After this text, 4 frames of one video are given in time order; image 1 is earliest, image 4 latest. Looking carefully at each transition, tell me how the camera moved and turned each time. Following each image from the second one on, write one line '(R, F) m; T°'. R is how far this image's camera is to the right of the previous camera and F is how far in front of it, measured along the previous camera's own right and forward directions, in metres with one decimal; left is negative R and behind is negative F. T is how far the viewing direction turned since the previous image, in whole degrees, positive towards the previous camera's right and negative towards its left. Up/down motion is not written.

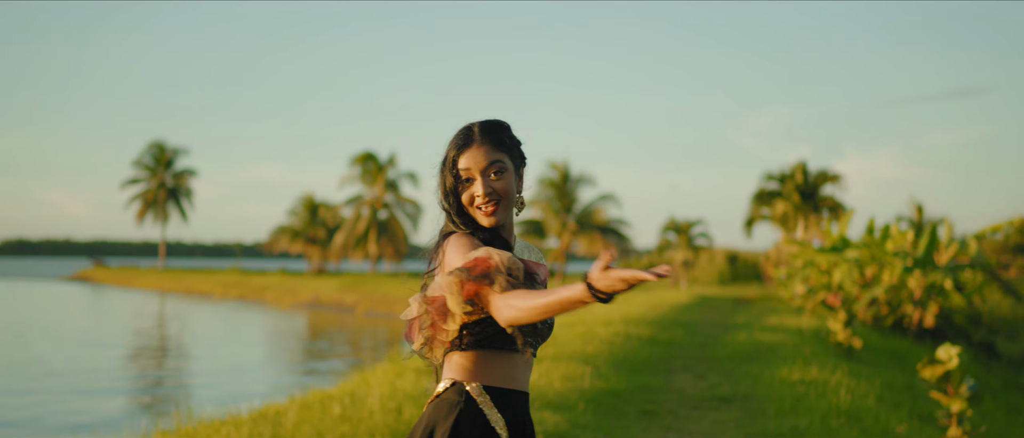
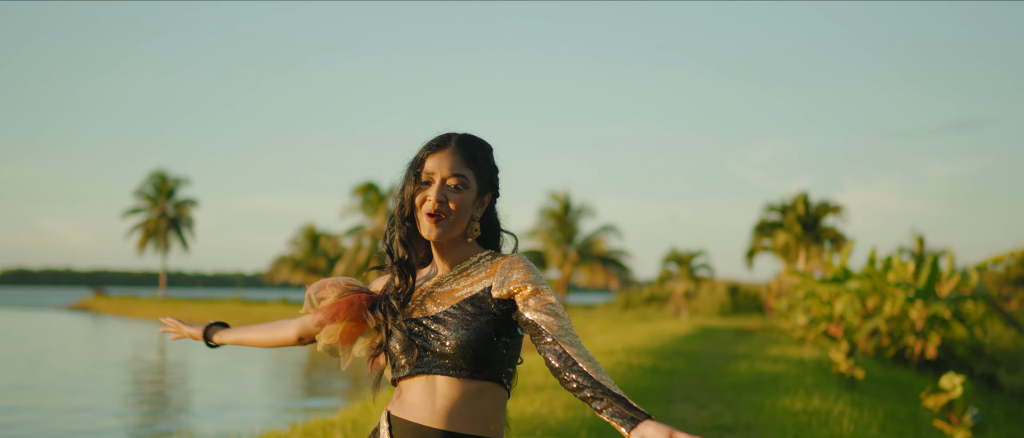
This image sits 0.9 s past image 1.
(-0.2, -0.4) m; 0°
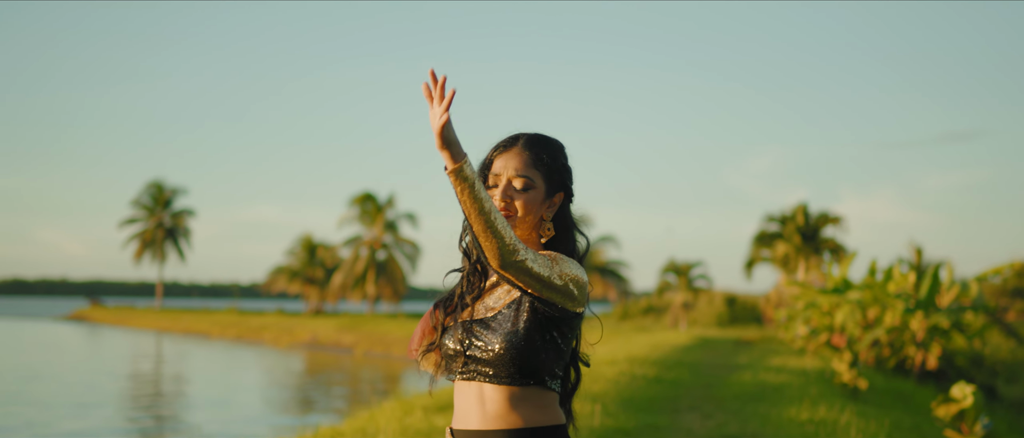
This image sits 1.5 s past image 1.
(-0.8, +1.0) m; 0°
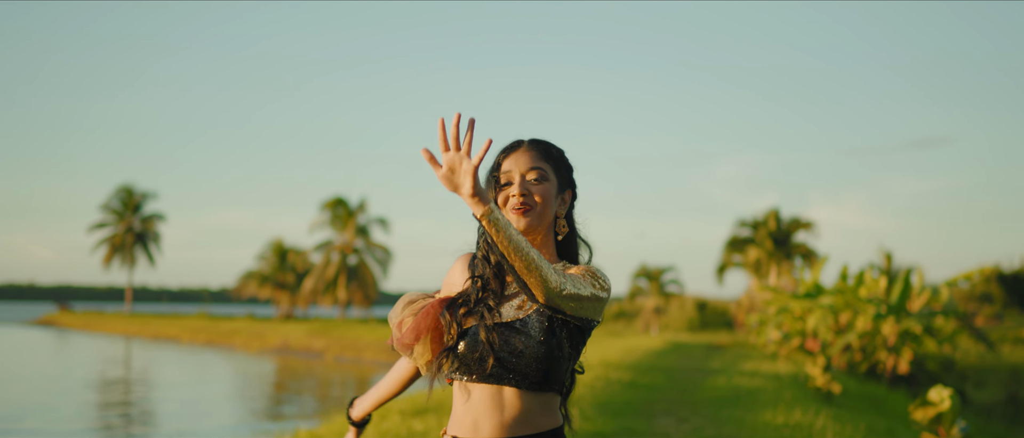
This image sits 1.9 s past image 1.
(-1.5, -1.1) m; +1°
